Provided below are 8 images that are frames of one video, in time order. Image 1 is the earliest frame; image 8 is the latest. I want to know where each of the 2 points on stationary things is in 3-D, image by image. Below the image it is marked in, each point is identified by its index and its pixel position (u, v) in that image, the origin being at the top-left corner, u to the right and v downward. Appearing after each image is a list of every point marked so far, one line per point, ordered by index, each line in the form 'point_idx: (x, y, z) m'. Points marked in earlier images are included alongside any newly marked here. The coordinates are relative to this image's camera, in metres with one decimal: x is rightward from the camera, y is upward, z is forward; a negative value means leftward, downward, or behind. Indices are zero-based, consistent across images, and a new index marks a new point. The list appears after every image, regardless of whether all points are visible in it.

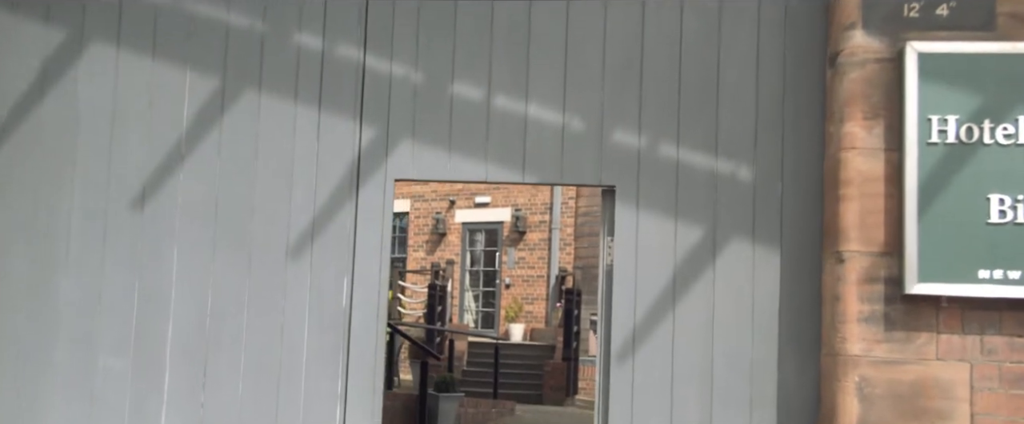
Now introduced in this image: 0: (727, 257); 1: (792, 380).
0: (+0.8, -0.2, +3.4) m
1: (+1.0, -0.6, +3.4) m
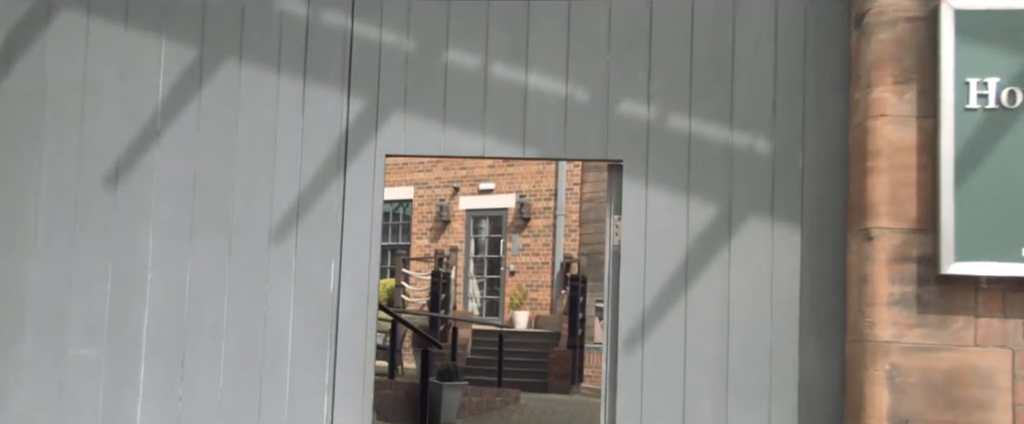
0: (+0.8, -0.1, +3.2) m
1: (+1.0, -0.5, +3.1) m
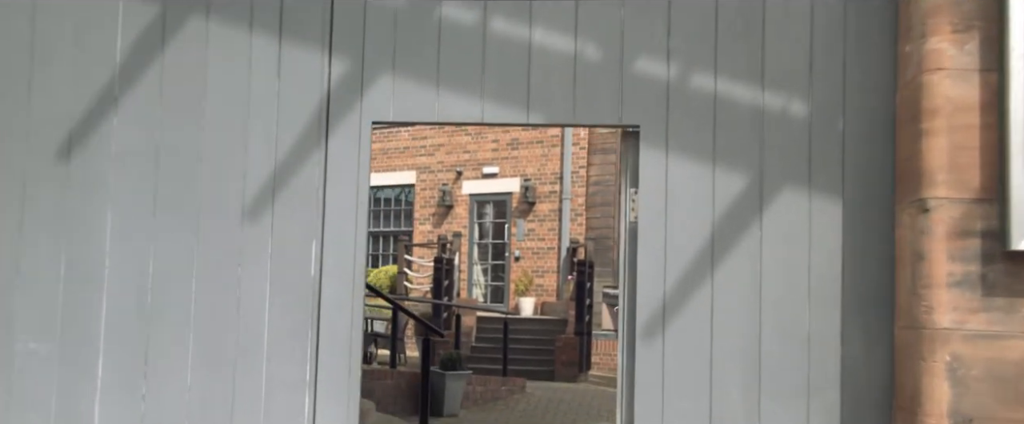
0: (+0.8, 0.0, +2.8) m
1: (+1.0, -0.4, +2.8) m
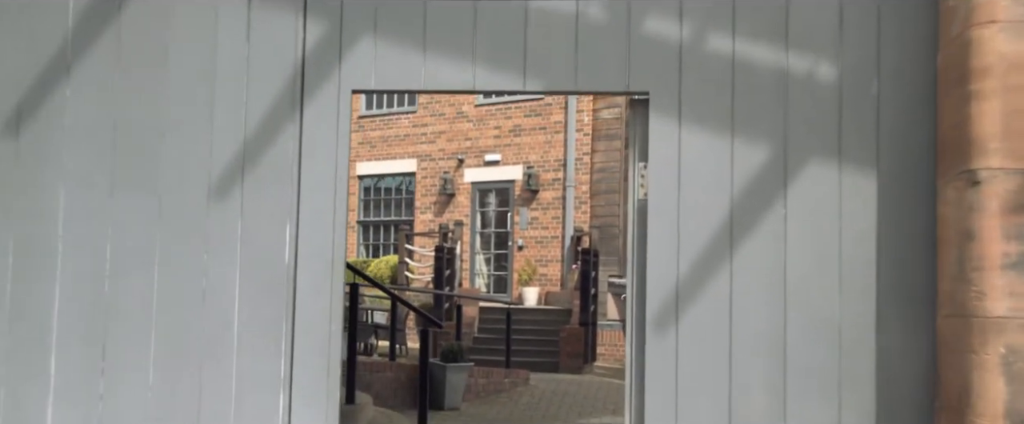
0: (+0.8, +0.1, +2.5) m
1: (+1.0, -0.4, +2.5) m
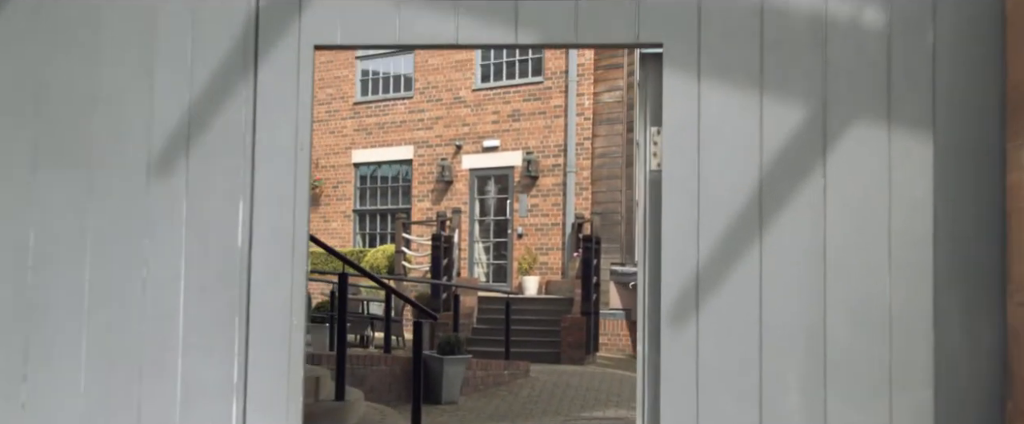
0: (+0.8, +0.1, +2.1) m
1: (+1.0, -0.3, +2.1) m
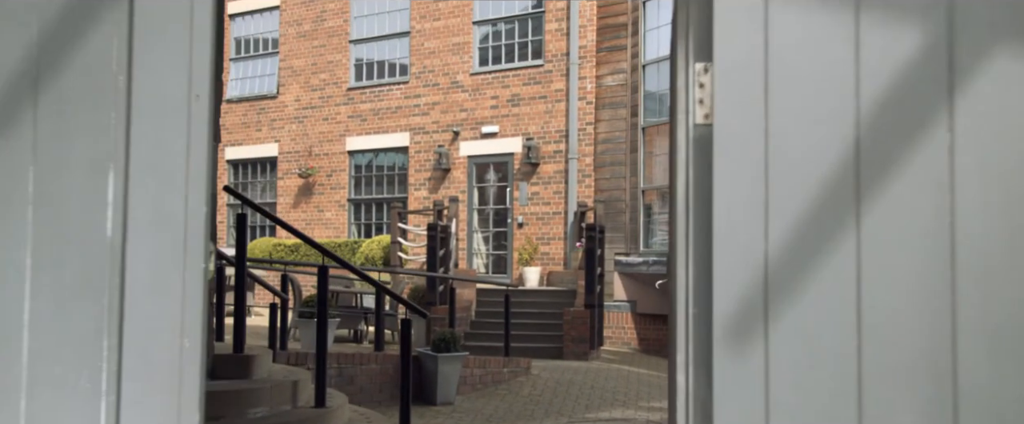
0: (+0.7, +0.2, +1.5) m
1: (+1.0, -0.2, +1.4) m
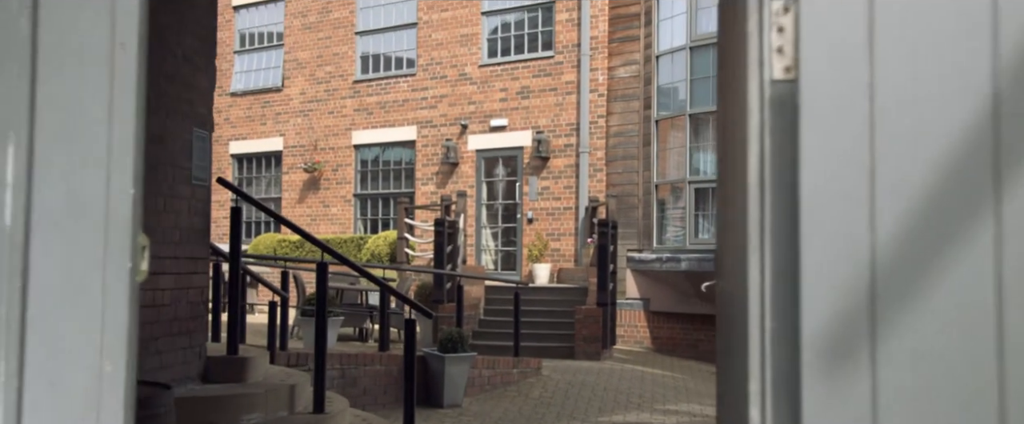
0: (+0.8, +0.2, +1.1) m
1: (+1.0, -0.2, +1.0) m
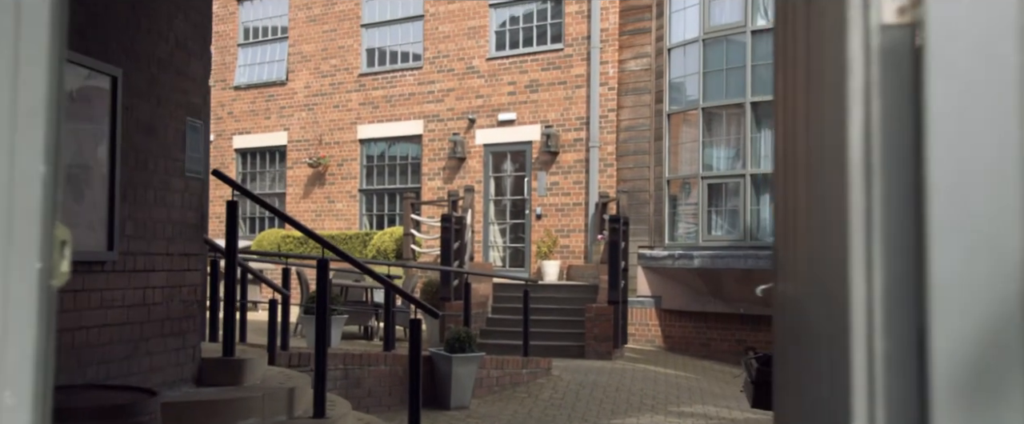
0: (+0.8, +0.2, +0.8) m
1: (+1.0, -0.2, +0.7) m
